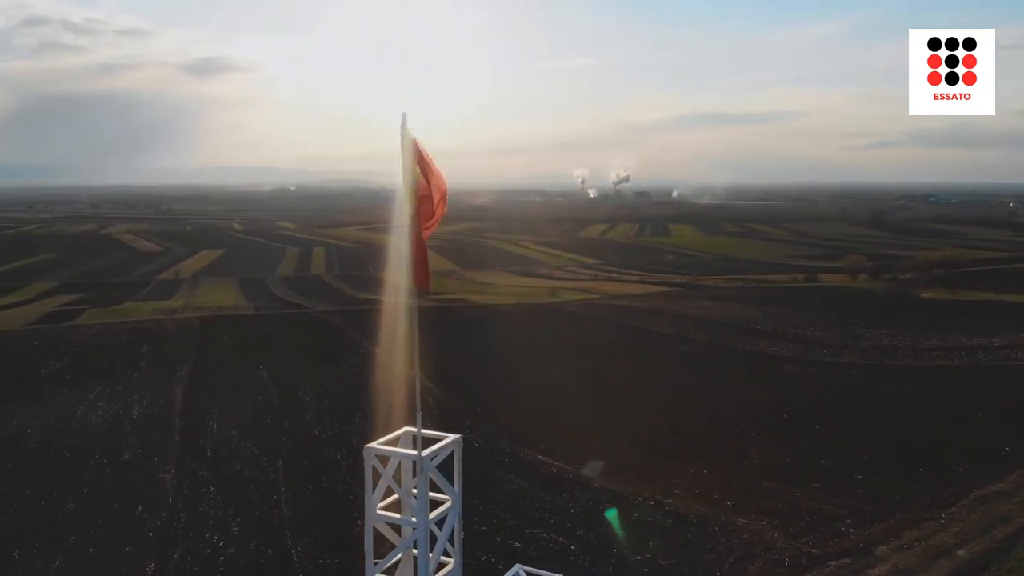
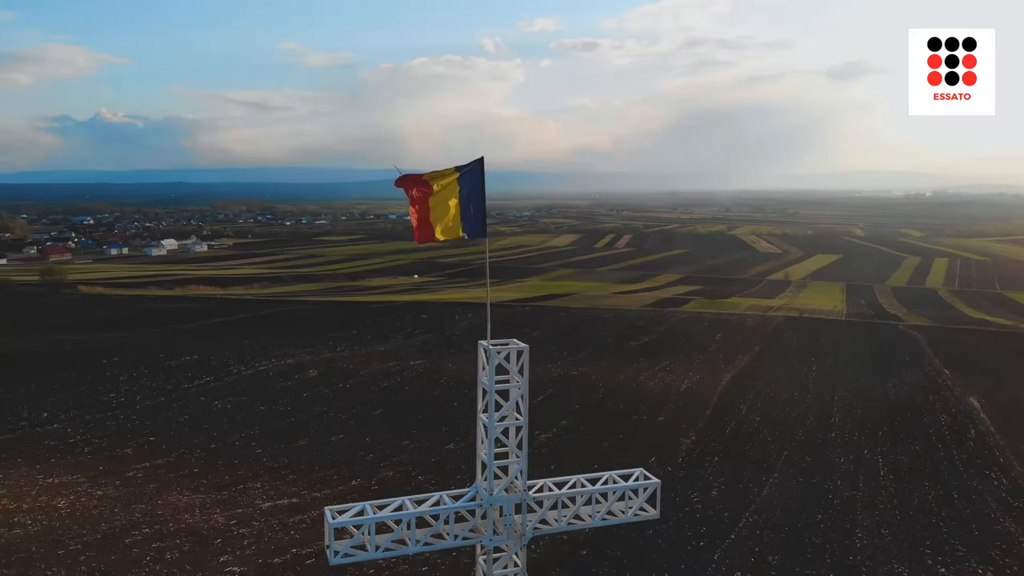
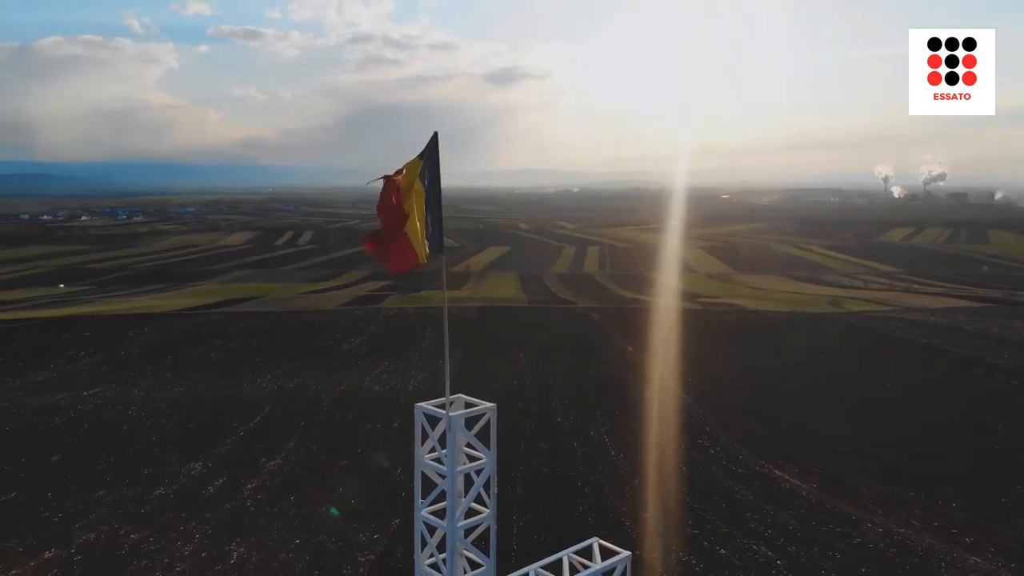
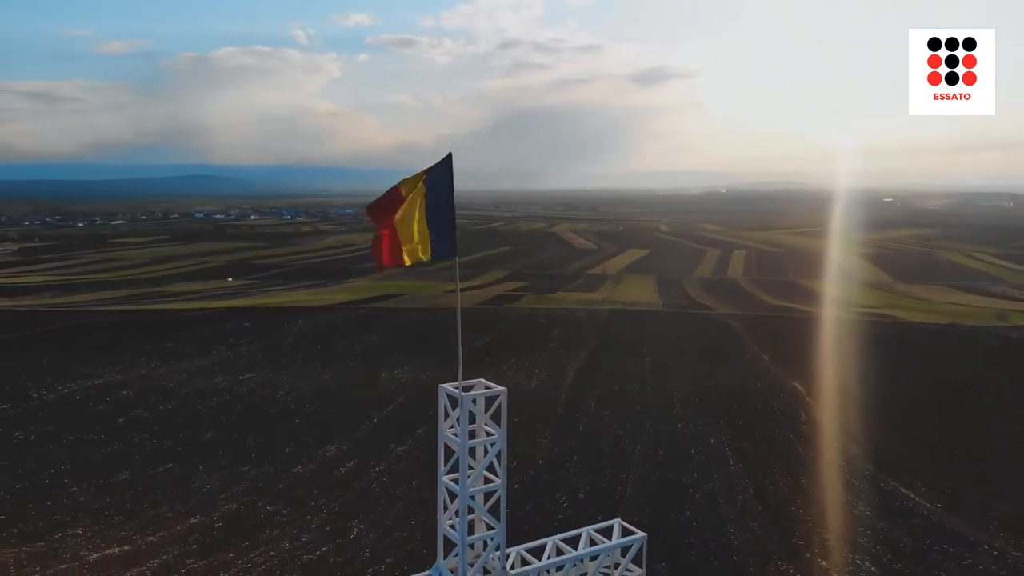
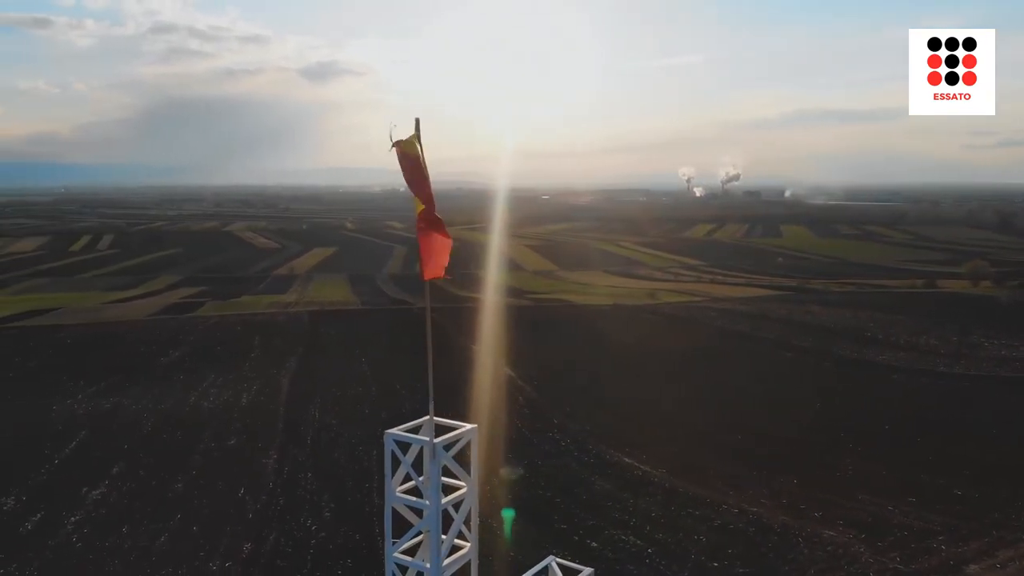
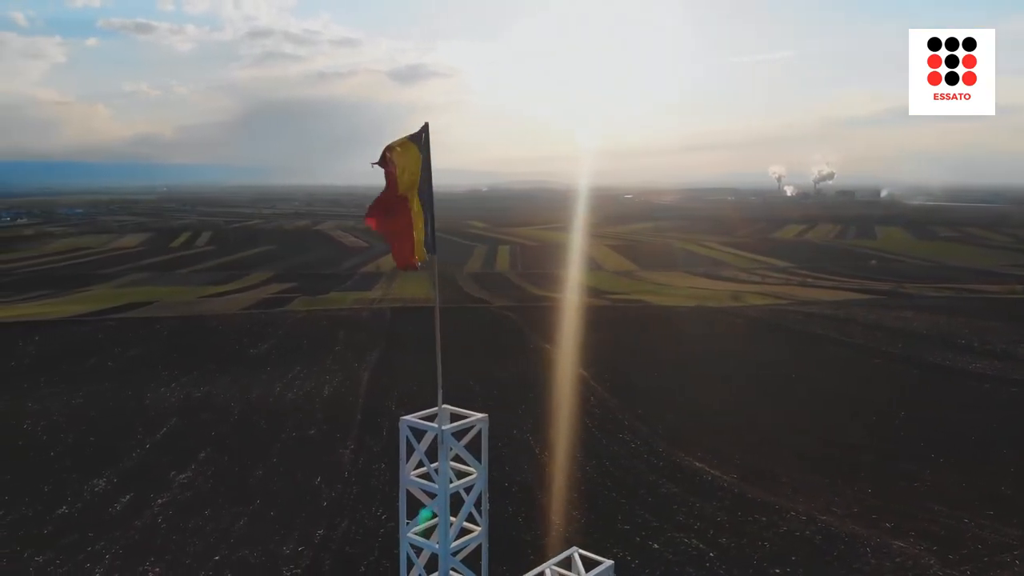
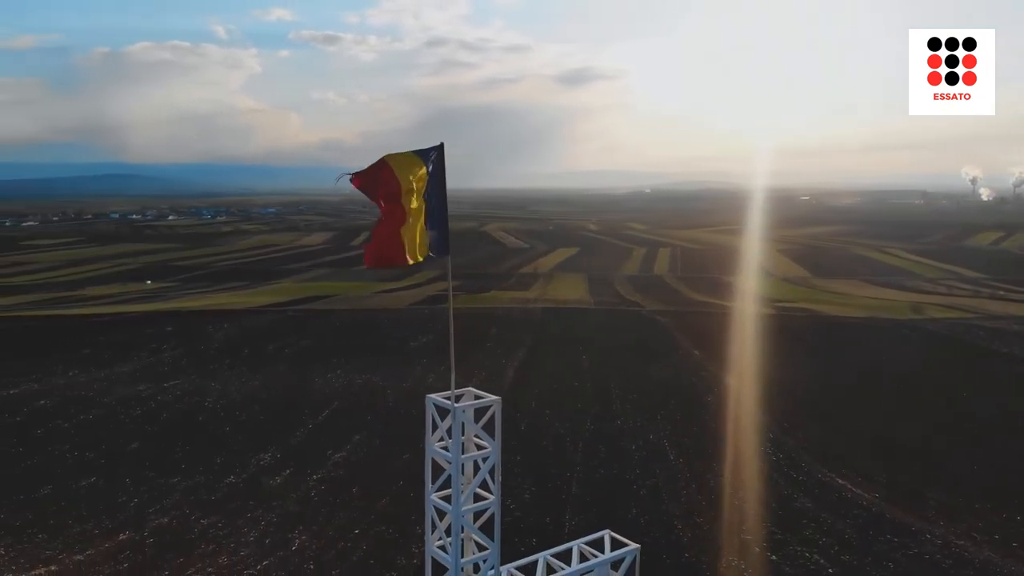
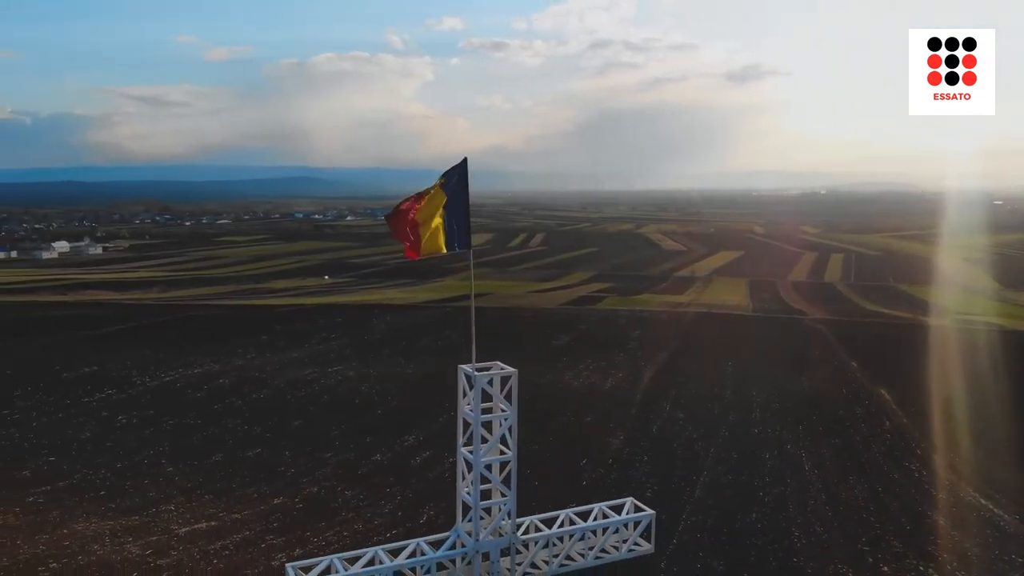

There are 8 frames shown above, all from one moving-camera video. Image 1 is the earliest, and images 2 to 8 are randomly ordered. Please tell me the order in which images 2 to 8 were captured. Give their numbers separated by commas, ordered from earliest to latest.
5, 6, 3, 7, 4, 8, 2
